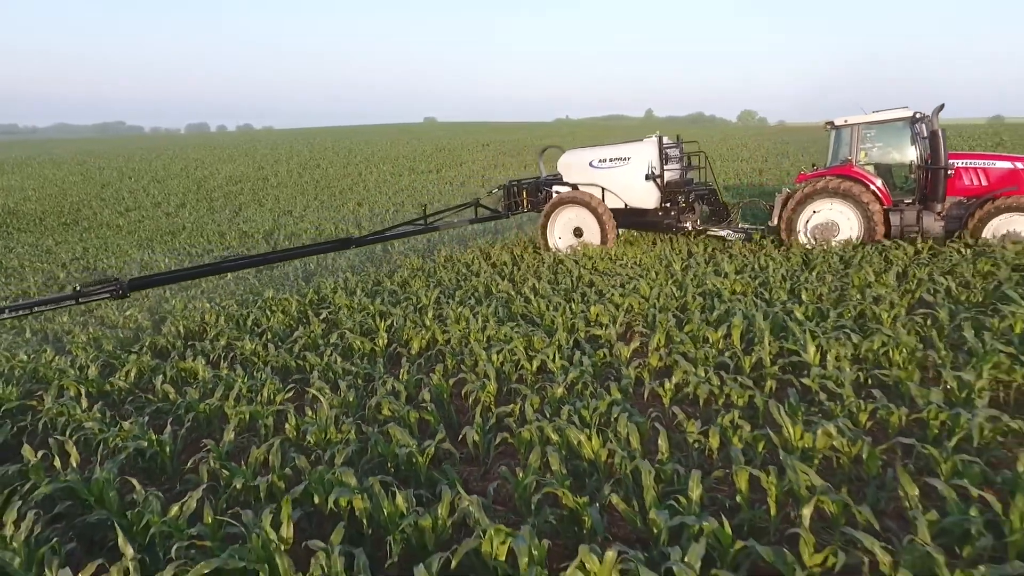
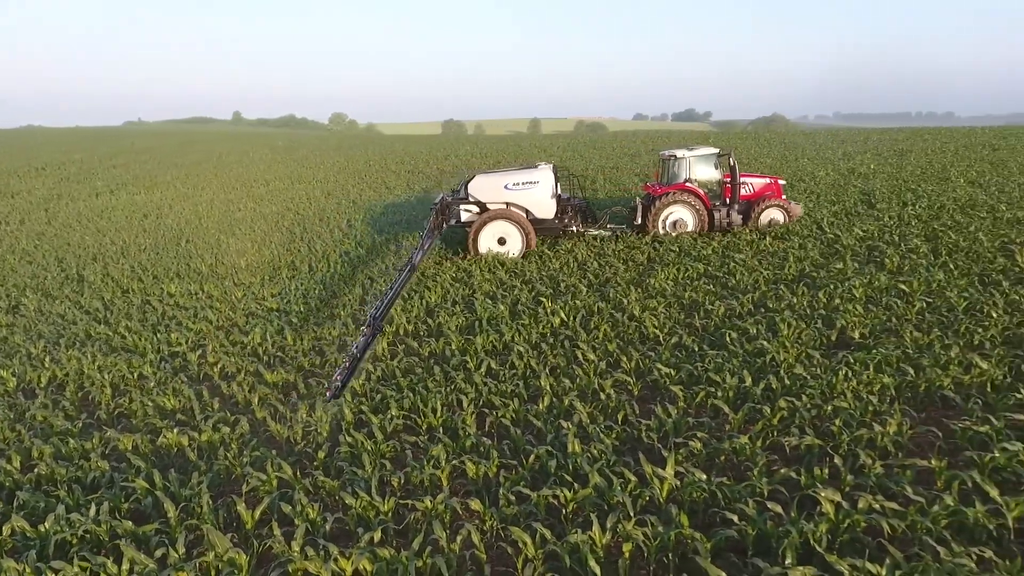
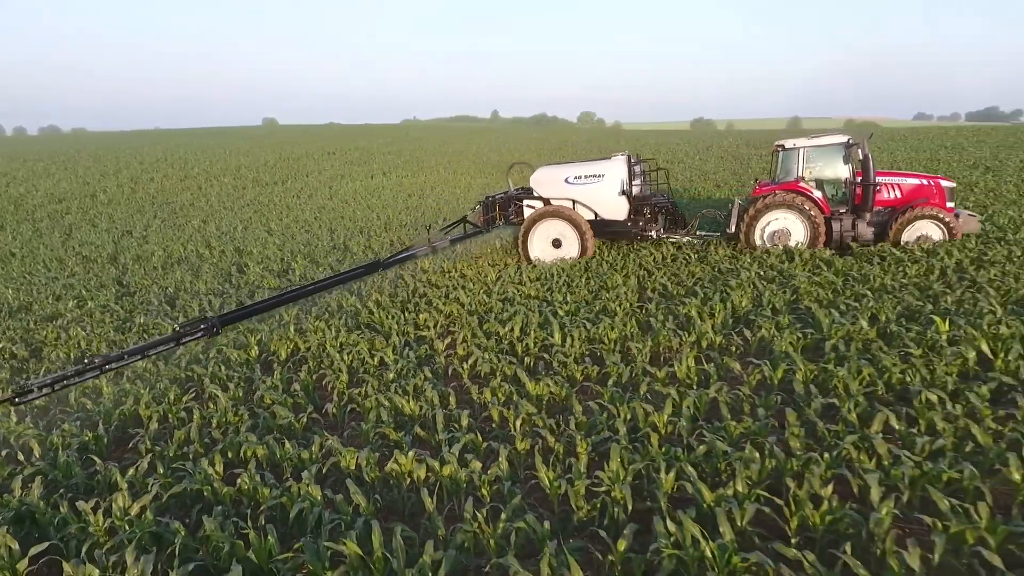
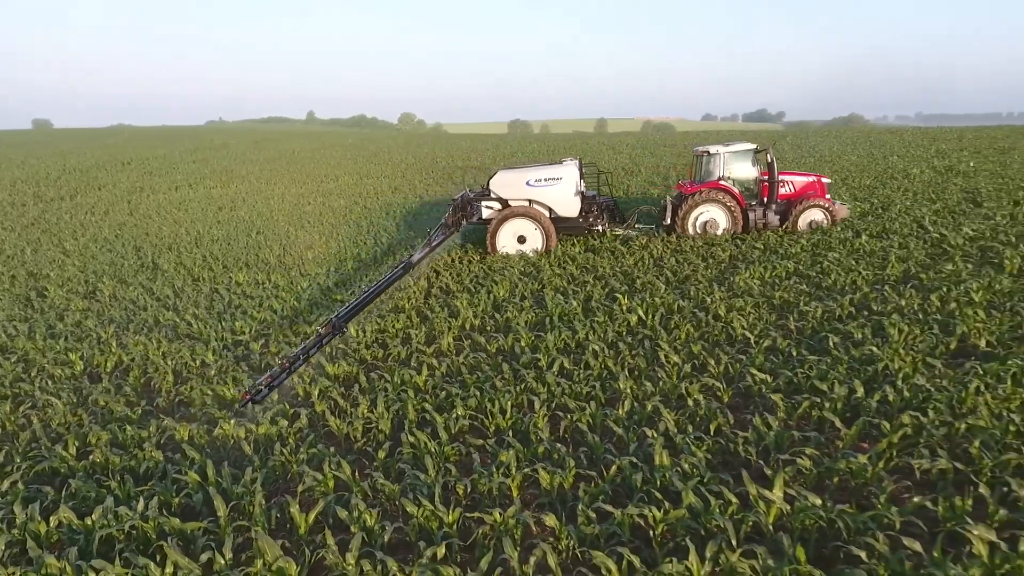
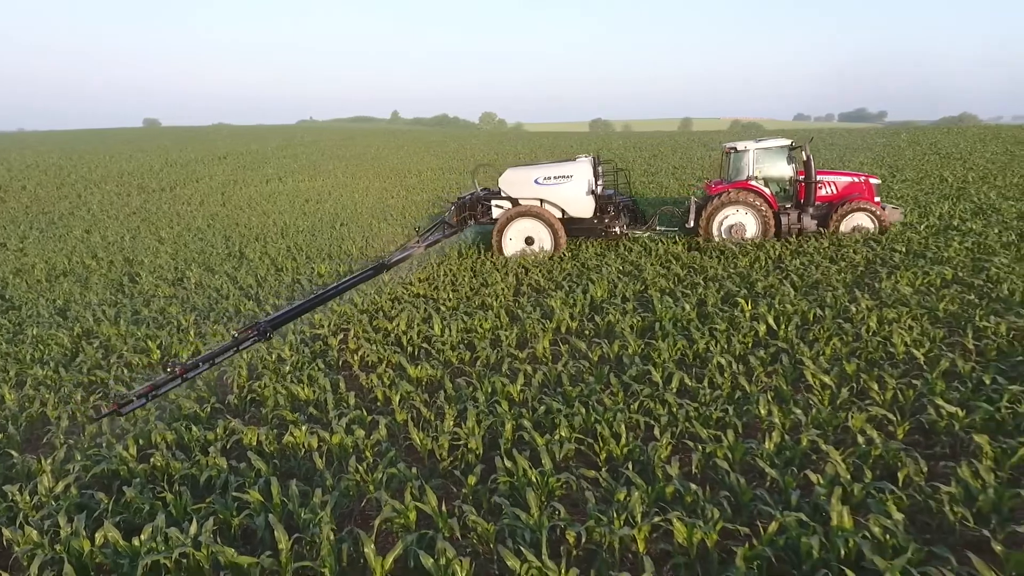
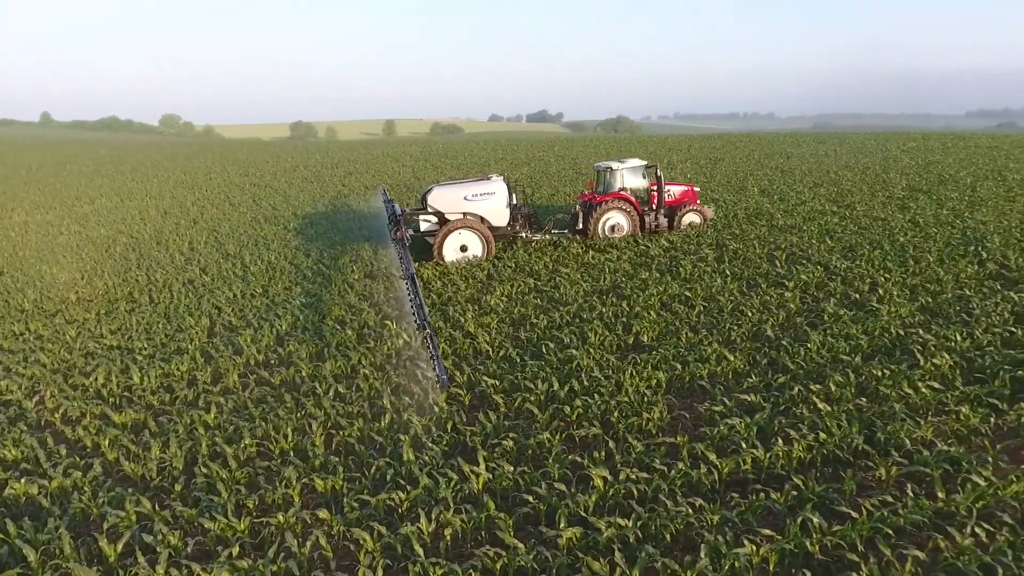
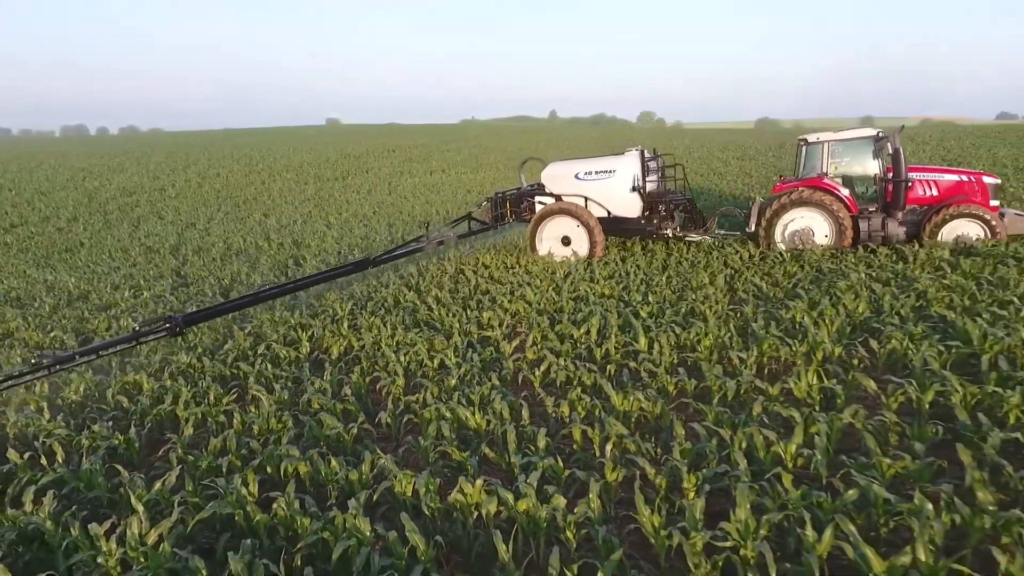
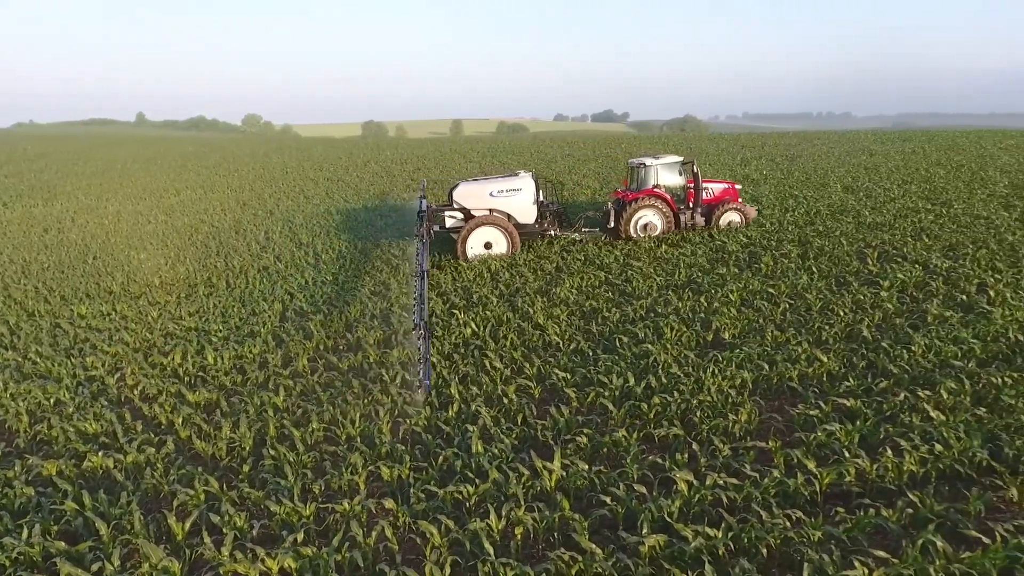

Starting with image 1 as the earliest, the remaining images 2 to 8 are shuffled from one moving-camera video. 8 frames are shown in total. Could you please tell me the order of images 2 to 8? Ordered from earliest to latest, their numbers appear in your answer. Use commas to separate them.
7, 3, 5, 4, 2, 8, 6
